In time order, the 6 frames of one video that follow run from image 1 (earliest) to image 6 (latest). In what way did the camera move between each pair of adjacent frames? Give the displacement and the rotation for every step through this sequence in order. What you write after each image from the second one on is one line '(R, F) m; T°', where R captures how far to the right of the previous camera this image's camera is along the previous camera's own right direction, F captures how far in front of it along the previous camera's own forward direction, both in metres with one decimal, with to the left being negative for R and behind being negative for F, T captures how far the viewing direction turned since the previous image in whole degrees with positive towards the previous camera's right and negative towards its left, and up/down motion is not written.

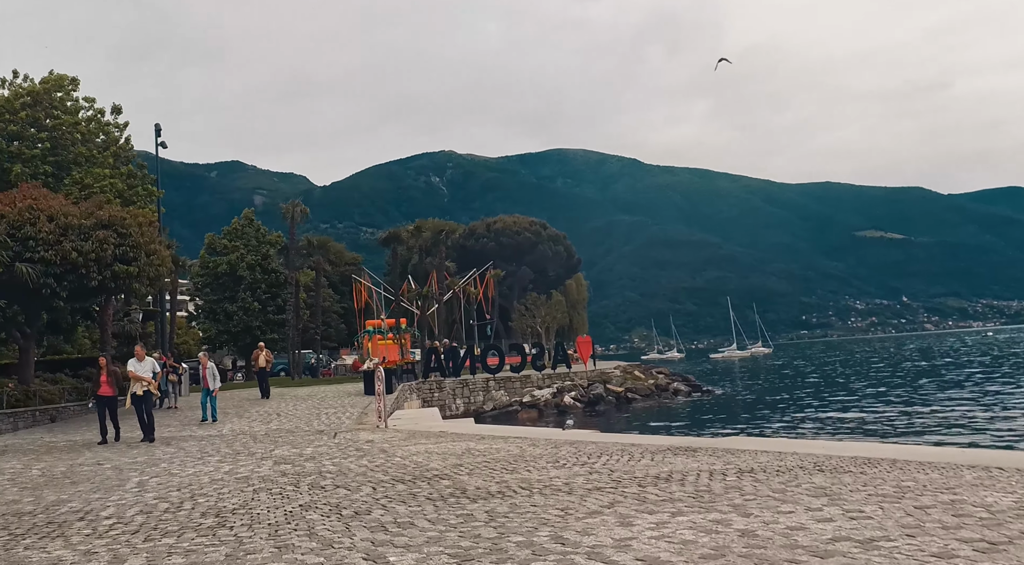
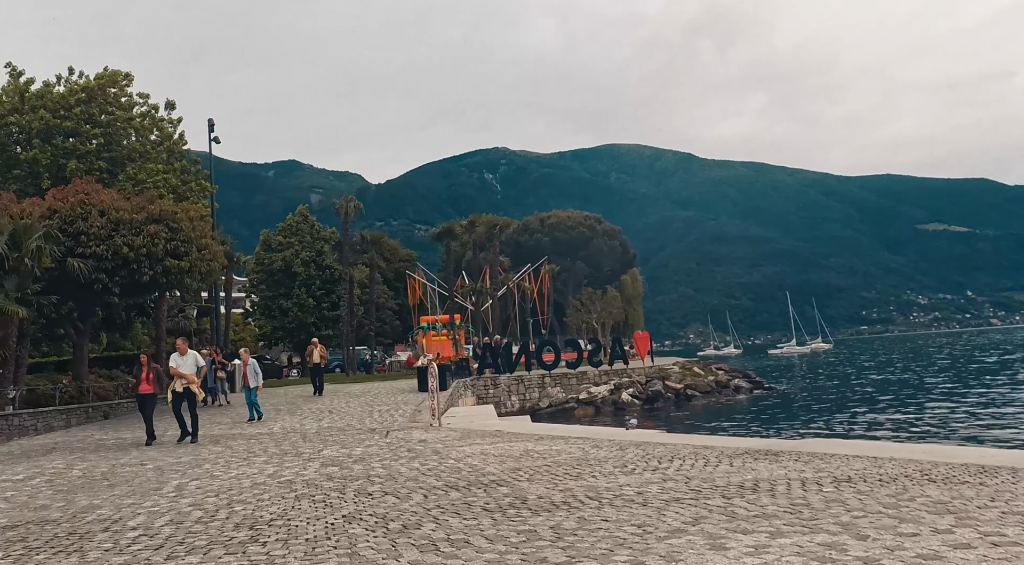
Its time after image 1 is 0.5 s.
(-0.1, +1.1) m; -4°
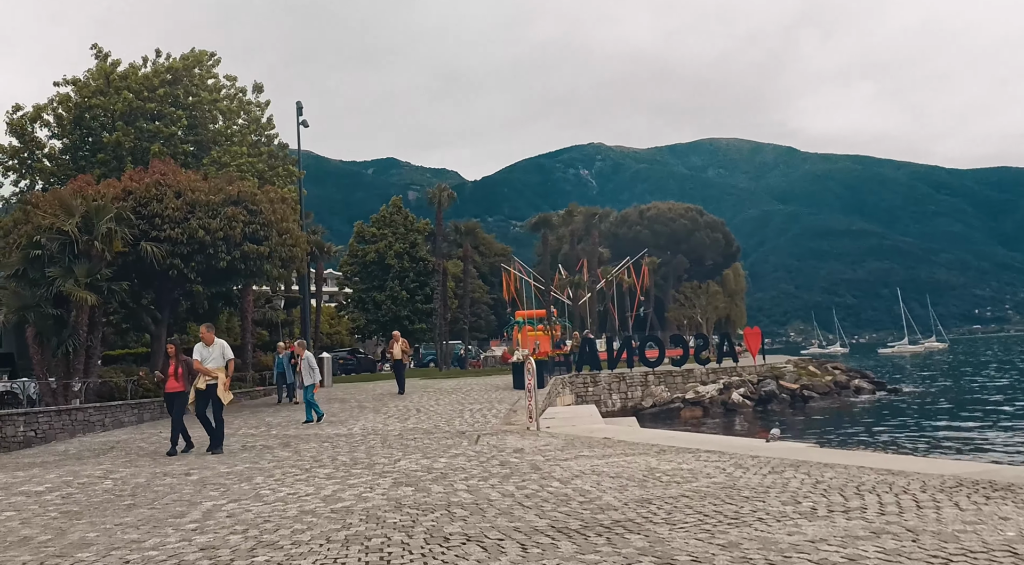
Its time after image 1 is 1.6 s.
(-0.3, +2.9) m; -7°
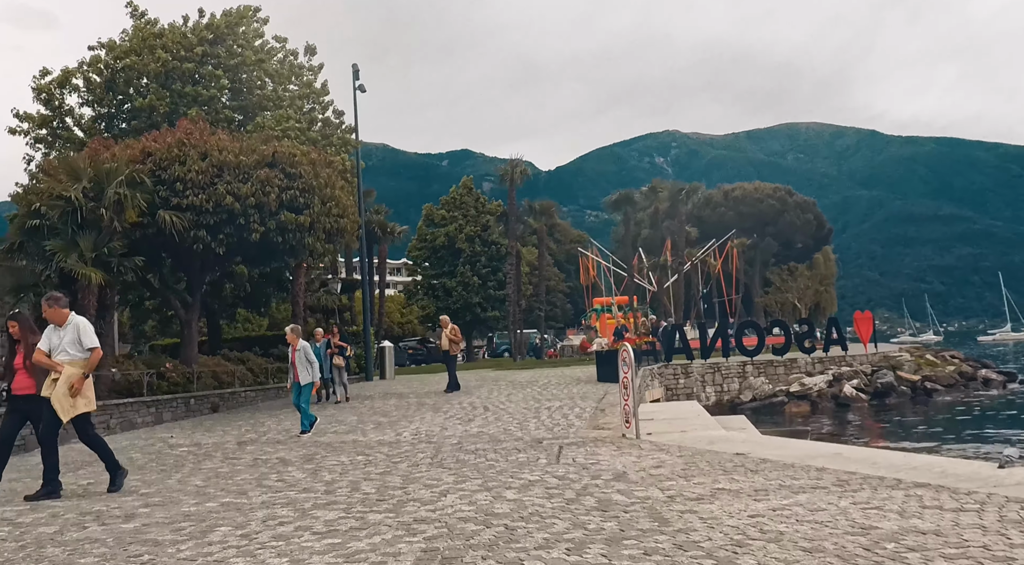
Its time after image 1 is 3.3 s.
(-0.3, +4.3) m; -5°
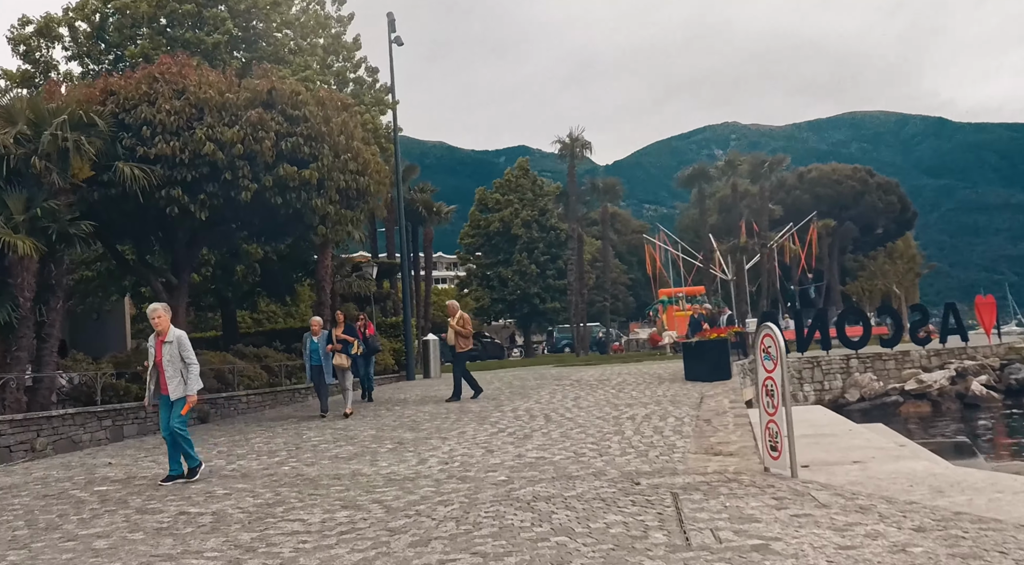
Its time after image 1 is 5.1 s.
(-0.2, +5.1) m; -4°
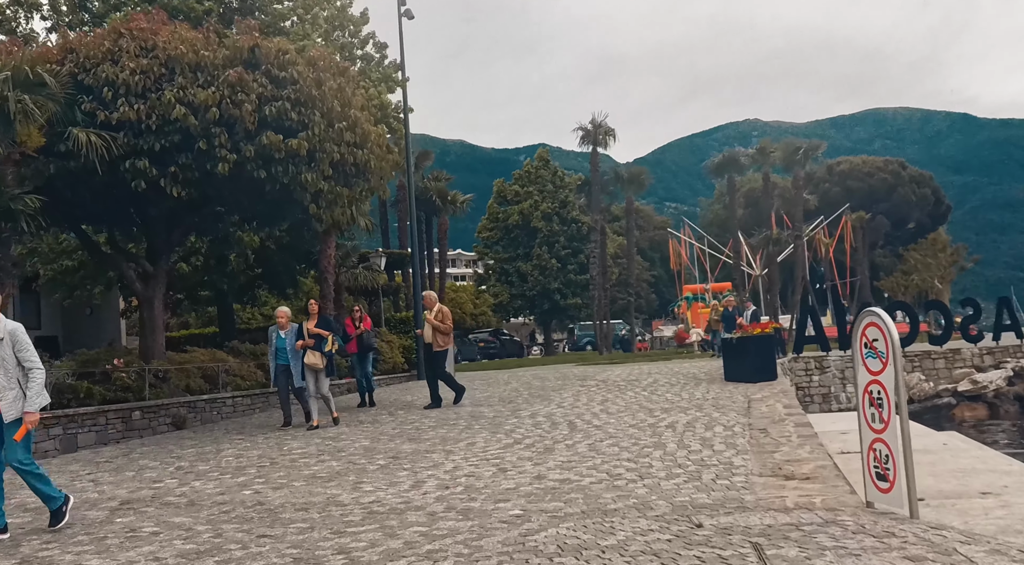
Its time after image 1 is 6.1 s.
(0.0, +2.2) m; -1°
